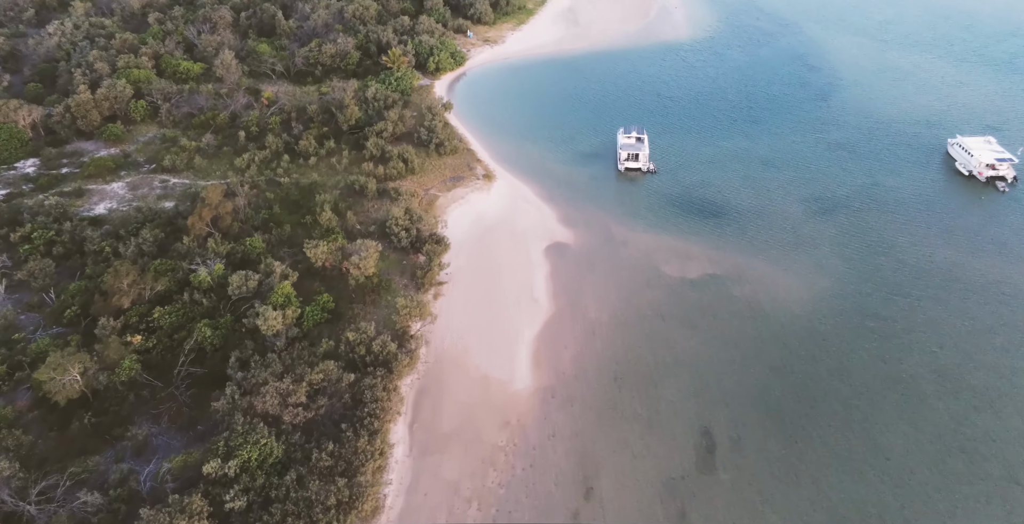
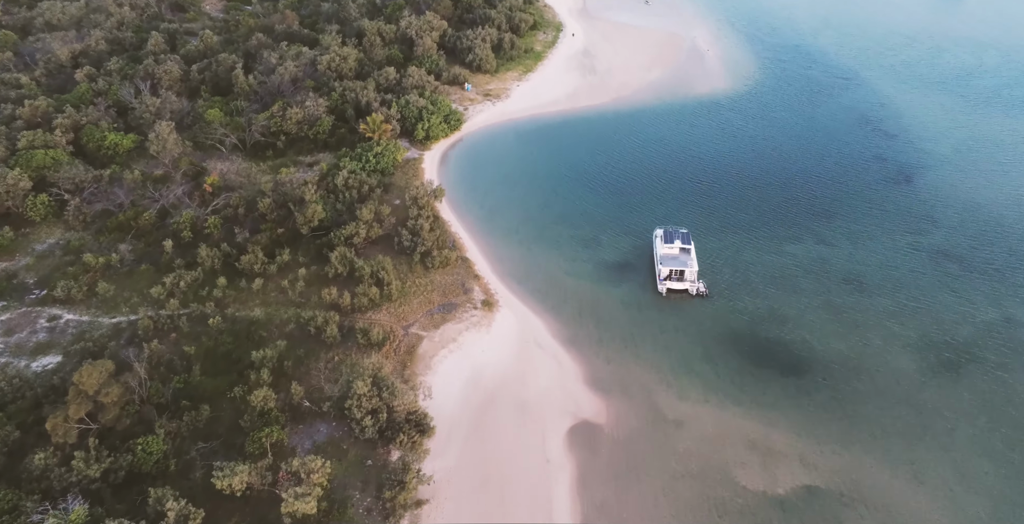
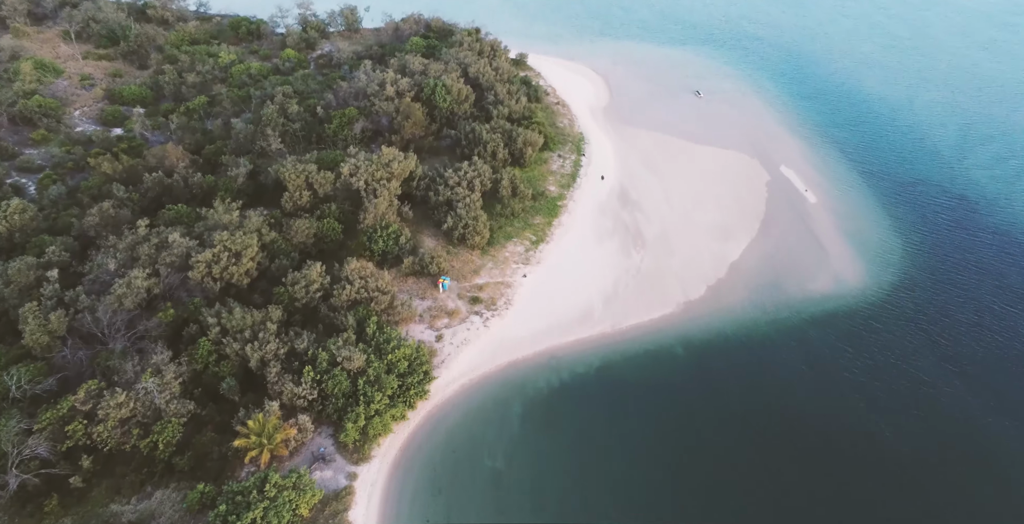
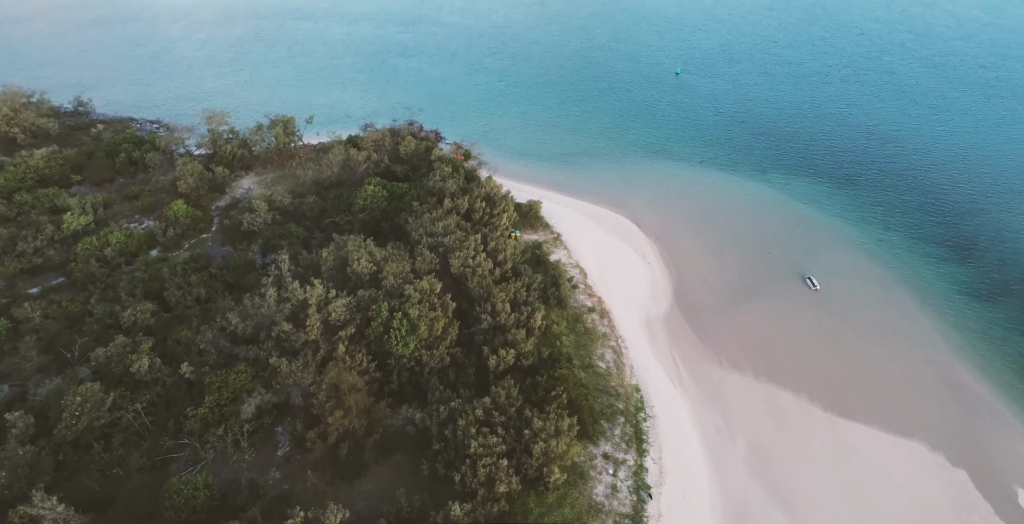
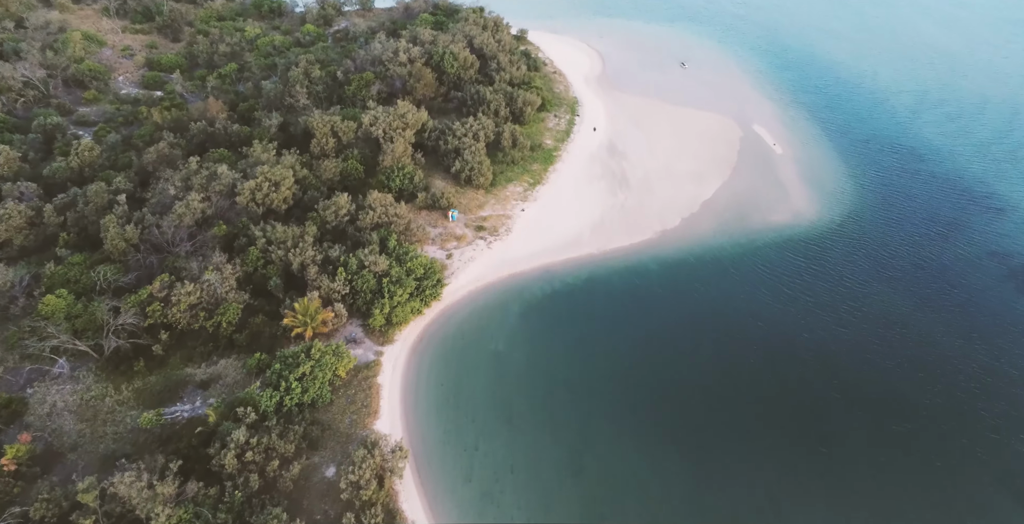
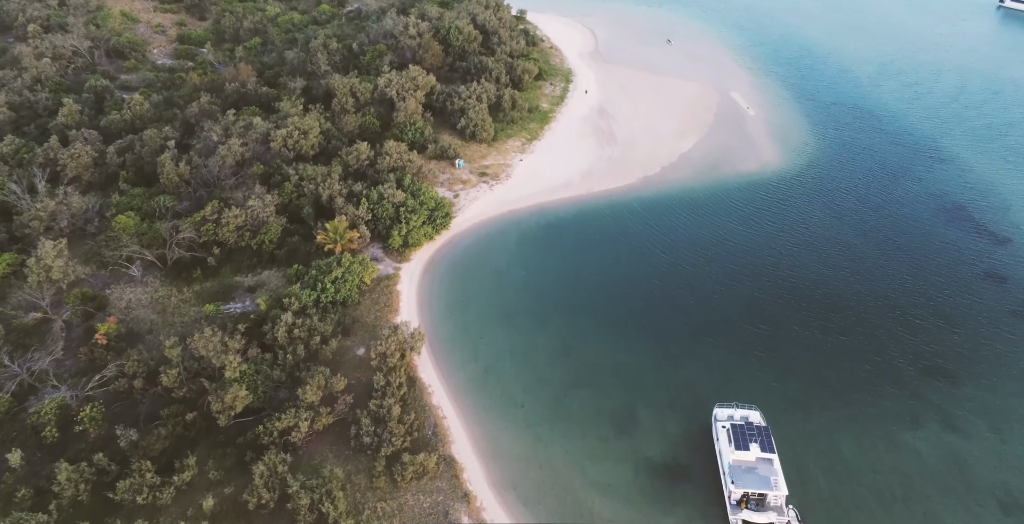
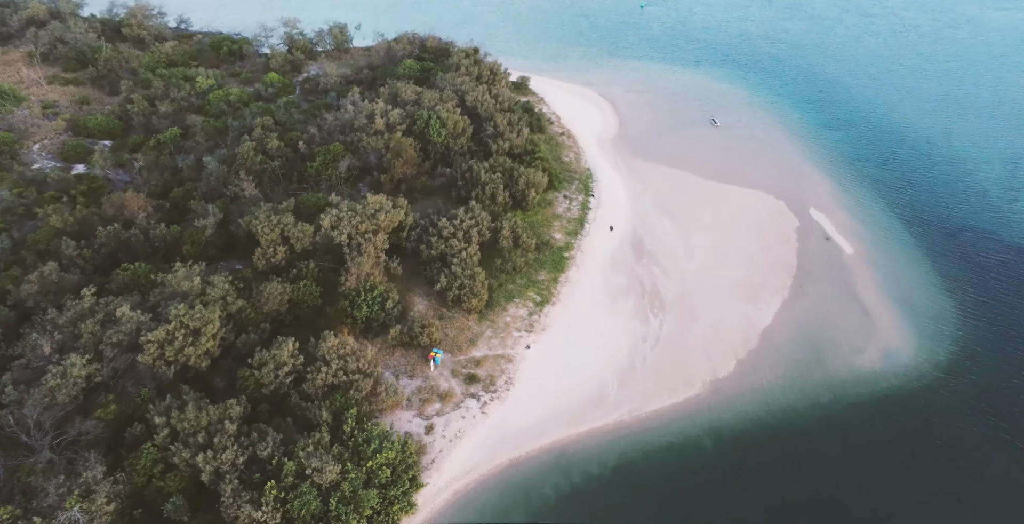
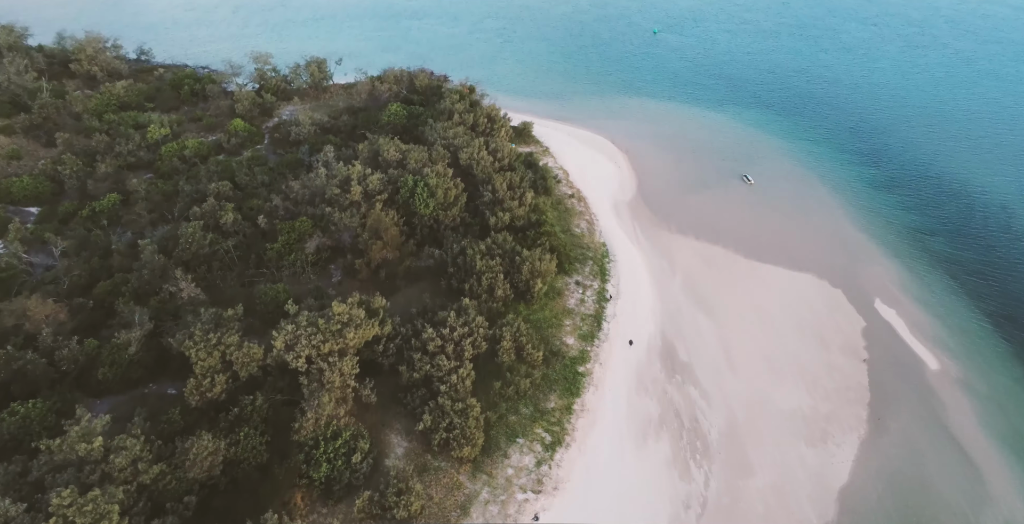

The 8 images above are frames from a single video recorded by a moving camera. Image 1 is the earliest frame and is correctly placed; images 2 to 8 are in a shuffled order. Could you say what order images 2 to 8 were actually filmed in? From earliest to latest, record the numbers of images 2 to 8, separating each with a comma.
2, 6, 5, 3, 7, 8, 4
